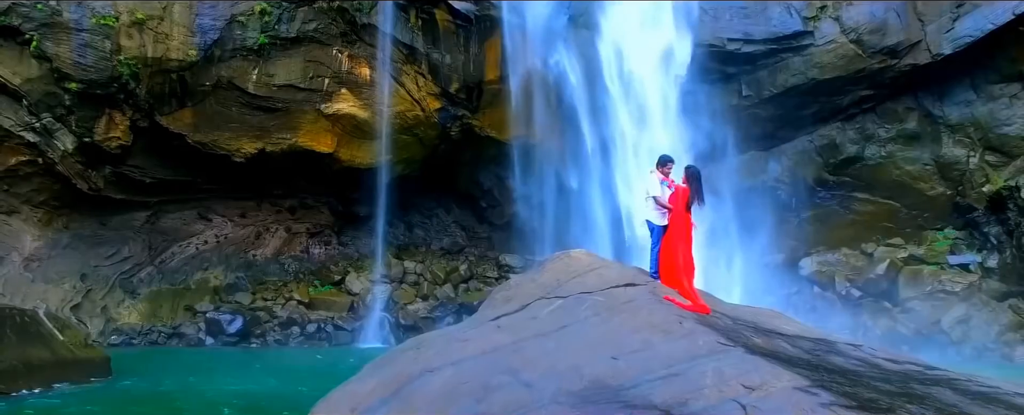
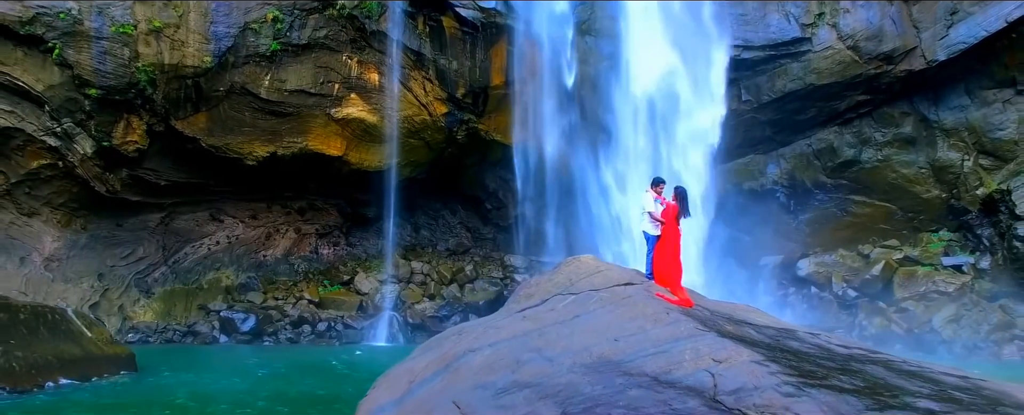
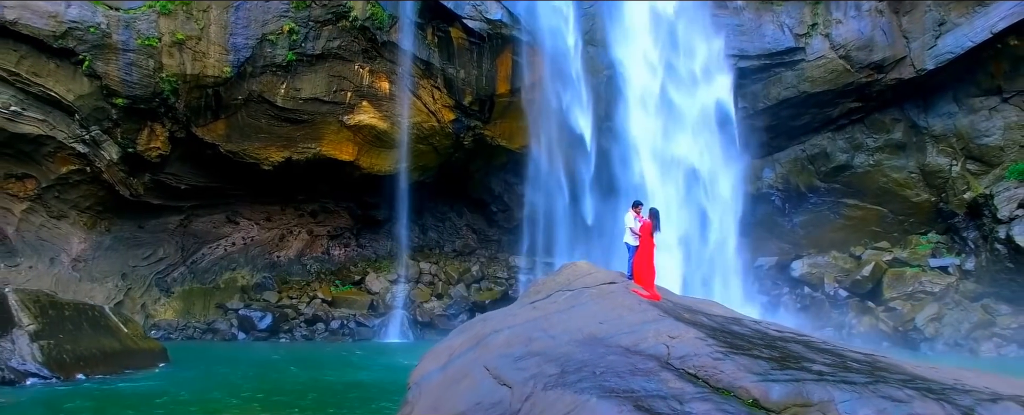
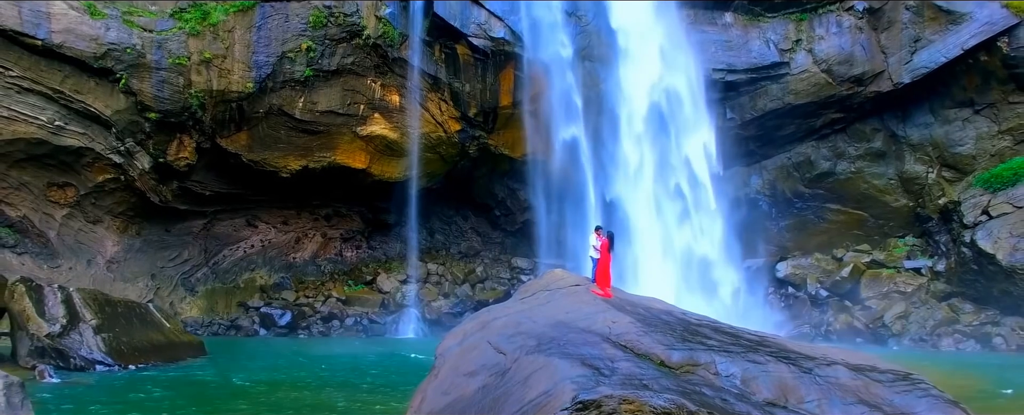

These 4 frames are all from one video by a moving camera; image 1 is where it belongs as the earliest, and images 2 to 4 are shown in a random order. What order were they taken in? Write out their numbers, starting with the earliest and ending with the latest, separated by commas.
2, 3, 4
